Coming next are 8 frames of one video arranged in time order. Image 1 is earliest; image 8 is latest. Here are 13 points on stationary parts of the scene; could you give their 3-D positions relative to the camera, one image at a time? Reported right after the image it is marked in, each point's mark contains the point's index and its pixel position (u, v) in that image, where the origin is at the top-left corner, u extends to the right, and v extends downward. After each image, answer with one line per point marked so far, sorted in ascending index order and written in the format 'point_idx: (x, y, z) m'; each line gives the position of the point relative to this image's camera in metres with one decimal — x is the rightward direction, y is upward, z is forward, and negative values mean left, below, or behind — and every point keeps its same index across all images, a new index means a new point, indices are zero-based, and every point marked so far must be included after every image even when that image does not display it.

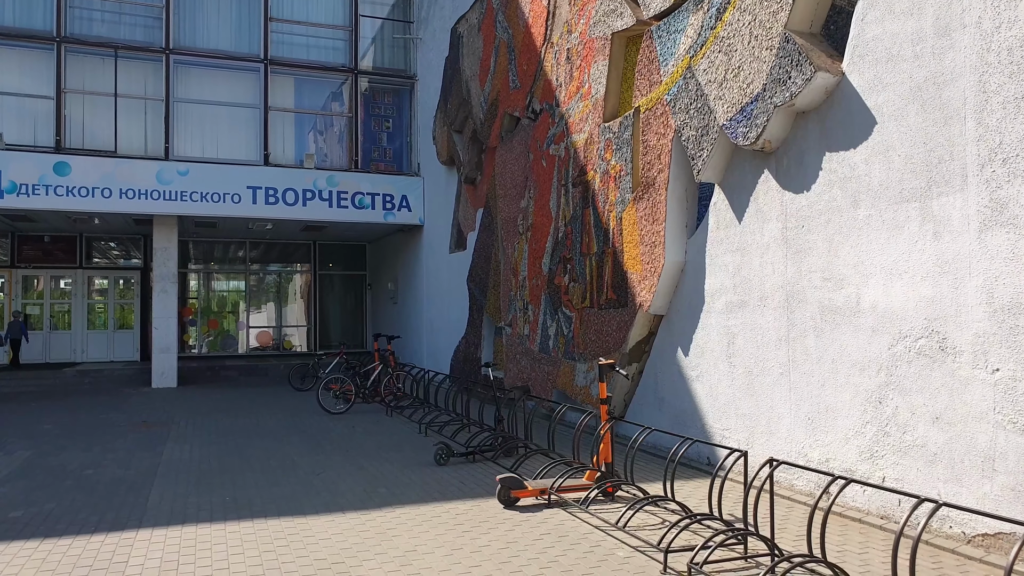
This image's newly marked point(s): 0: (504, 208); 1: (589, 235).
0: (-0.1, +1.0, +10.5) m
1: (+0.7, +0.5, +8.0) m
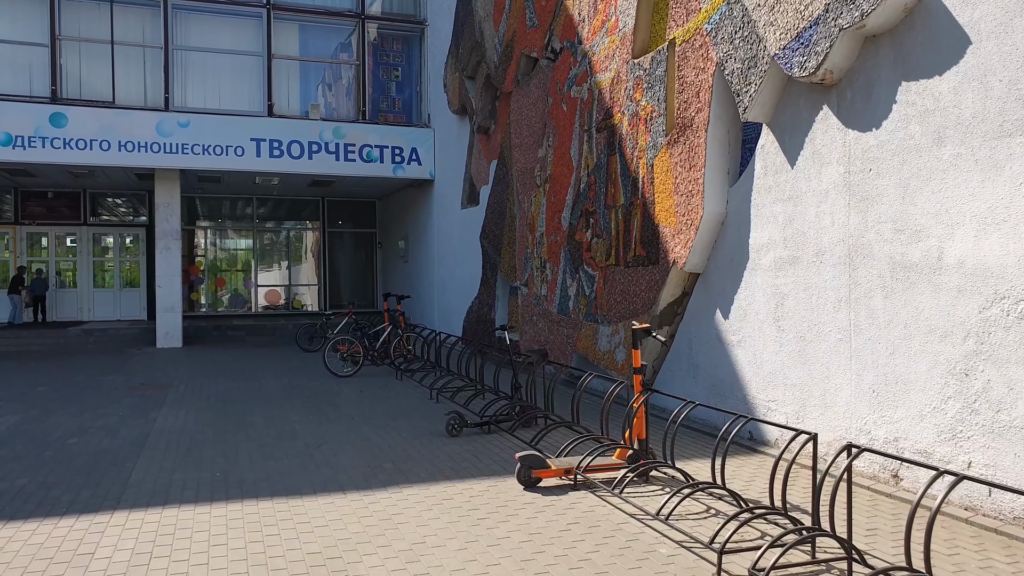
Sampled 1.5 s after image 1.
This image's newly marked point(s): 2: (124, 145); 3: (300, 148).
0: (+0.1, +1.5, +9.8) m
1: (+0.9, +0.9, +7.3) m
2: (-5.8, +2.2, +12.9) m
3: (-3.4, +2.2, +13.7) m
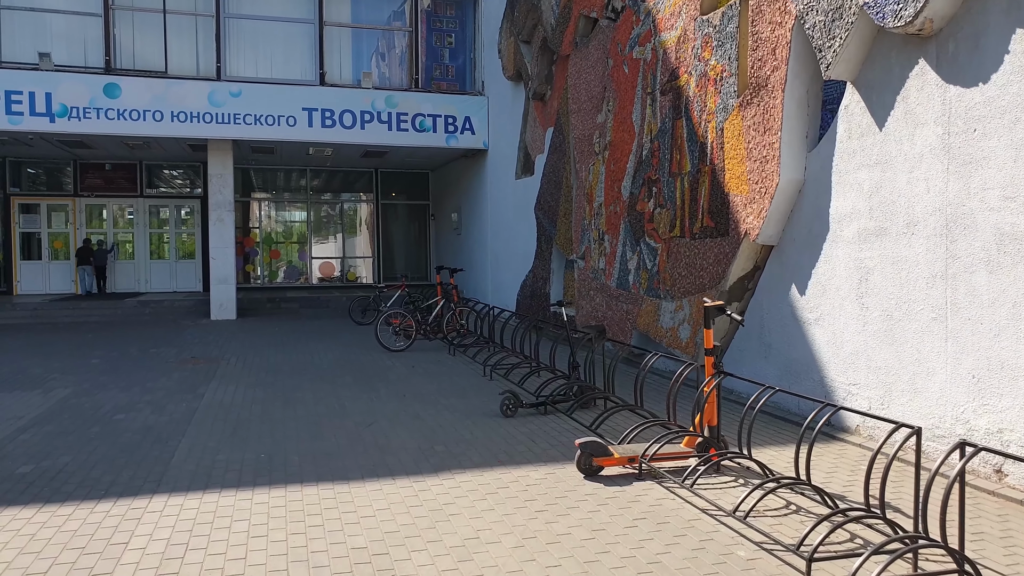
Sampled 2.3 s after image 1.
0: (+0.7, +1.8, +9.4) m
1: (+1.4, +1.1, +6.8) m
2: (-5.0, +2.6, +12.8) m
3: (-2.5, +2.7, +13.5) m
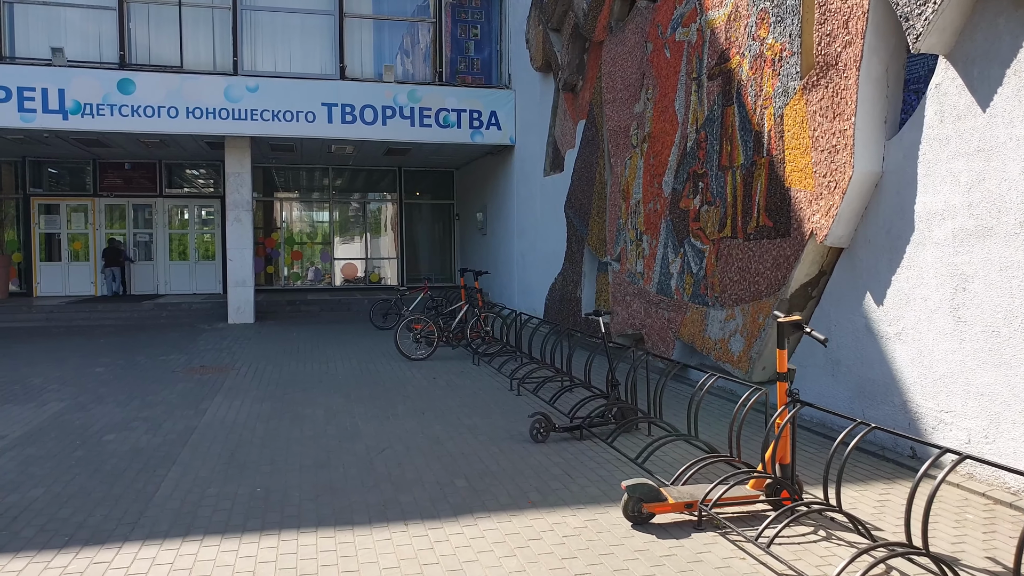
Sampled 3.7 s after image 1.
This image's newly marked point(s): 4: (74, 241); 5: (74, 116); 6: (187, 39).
0: (+1.0, +1.7, +8.7) m
1: (+1.6, +1.0, +6.1) m
2: (-4.6, +2.5, +12.3) m
3: (-2.1, +2.6, +12.9) m
4: (-8.4, +0.9, +16.5) m
5: (-6.1, +2.4, +11.9) m
6: (-4.9, +3.8, +12.9) m
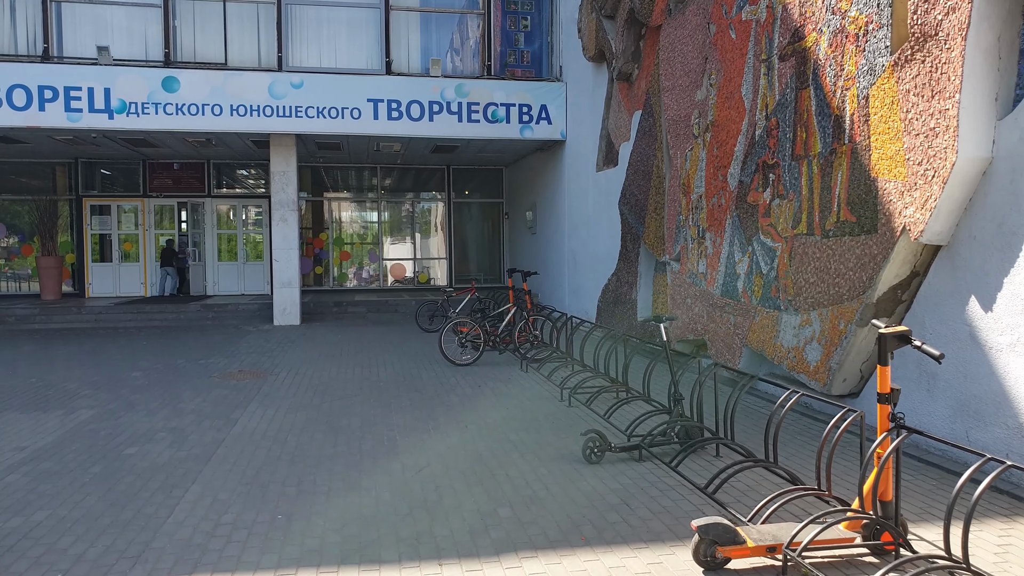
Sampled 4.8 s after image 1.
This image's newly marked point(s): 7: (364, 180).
0: (+1.5, +1.7, +8.1) m
1: (+1.9, +1.0, +5.5) m
2: (-3.9, +2.5, +12.0) m
3: (-1.4, +2.6, +12.5) m
4: (-7.4, +0.9, +16.4) m
5: (-5.4, +2.4, +11.7) m
6: (-4.2, +3.7, +12.7) m
7: (-3.0, +2.2, +17.4) m
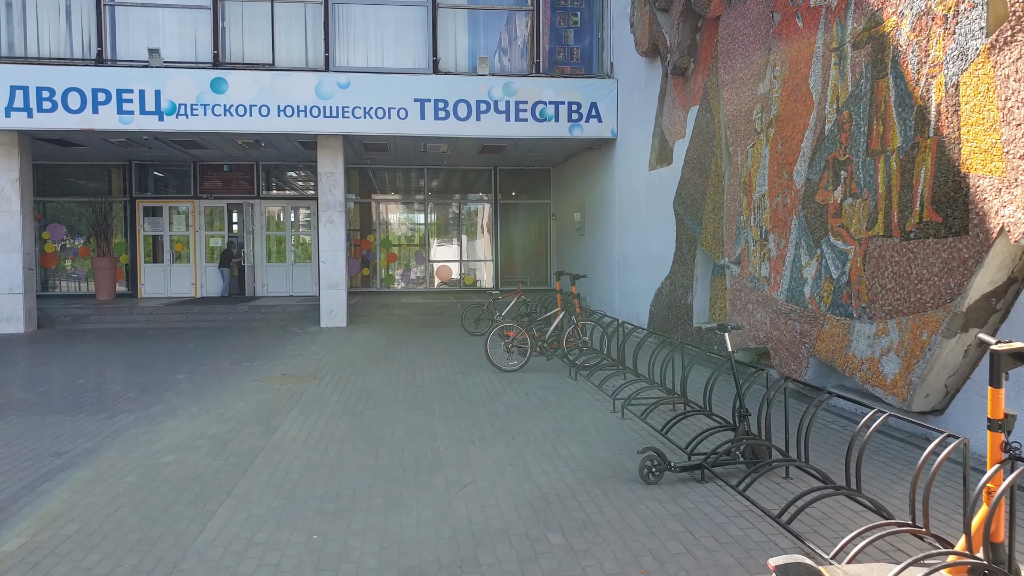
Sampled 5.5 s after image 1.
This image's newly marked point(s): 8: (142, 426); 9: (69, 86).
0: (+2.0, +1.7, +7.7) m
1: (+2.2, +1.0, +5.1) m
2: (-3.2, +2.5, +11.9) m
3: (-0.7, +2.6, +12.2) m
4: (-6.5, +0.9, +16.5) m
5: (-4.7, +2.3, +11.6) m
6: (-3.4, +3.7, +12.6) m
7: (-2.0, +2.2, +17.3) m
8: (-2.6, -1.0, +6.1) m
9: (-5.9, +2.7, +11.4) m
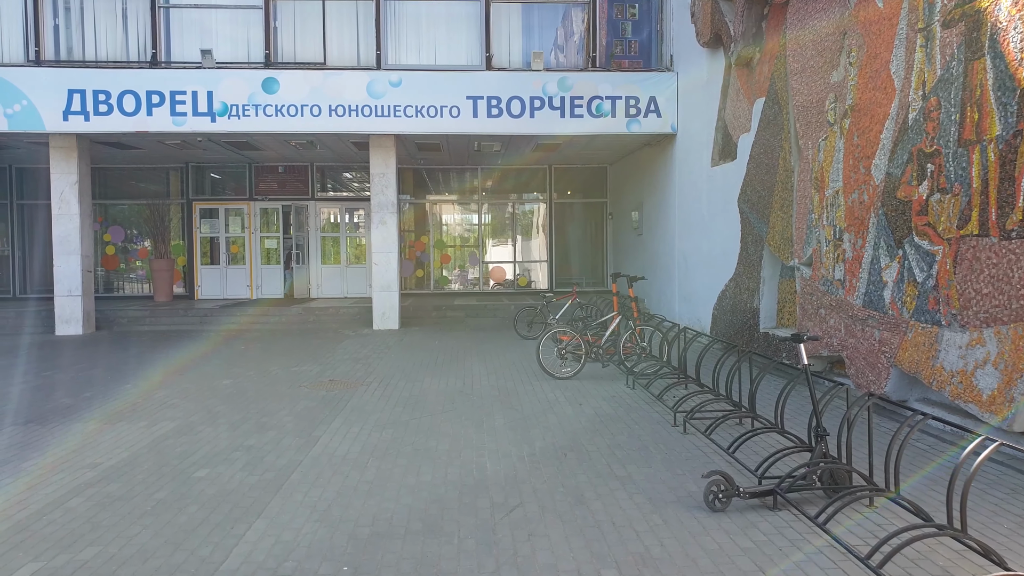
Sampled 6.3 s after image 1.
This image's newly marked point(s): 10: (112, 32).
0: (+2.4, +1.6, +7.1) m
1: (+2.5, +1.0, +4.5) m
2: (-2.5, +2.5, +11.7) m
3: (+0.1, +2.5, +11.9) m
4: (-5.5, +0.8, +16.5) m
5: (-4.0, +2.3, +11.6) m
6: (-2.7, +3.7, +12.4) m
7: (-1.0, +2.1, +17.0) m
8: (-2.3, -1.0, +5.9) m
9: (-5.2, +2.7, +11.4) m
10: (-5.8, +3.7, +12.4) m
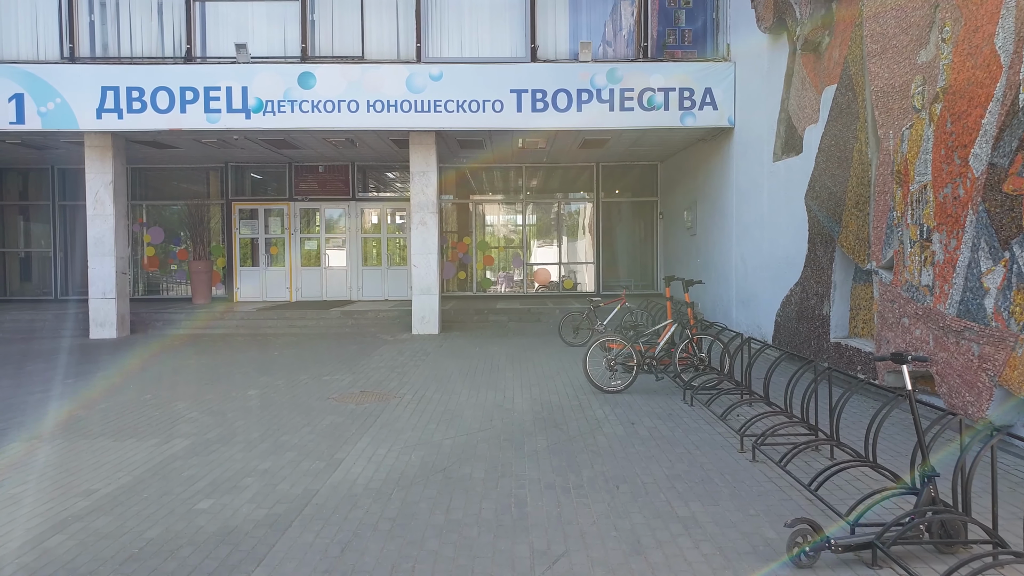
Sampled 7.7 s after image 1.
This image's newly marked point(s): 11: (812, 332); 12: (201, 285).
0: (+2.7, +1.6, +6.4) m
1: (+2.7, +0.9, +3.7) m
2: (-1.9, +2.4, +11.2) m
3: (+0.7, +2.5, +11.2) m
4: (-4.6, +0.8, +16.1) m
5: (-3.4, +2.3, +11.1) m
6: (-2.0, +3.6, +11.9) m
7: (-0.1, +2.1, +16.4) m
8: (-2.0, -1.1, +5.3) m
9: (-4.6, +2.6, +11.0) m
10: (-5.2, +3.7, +12.0) m
11: (+2.7, -0.4, +7.8) m
12: (-5.6, 0.0, +15.2) m
